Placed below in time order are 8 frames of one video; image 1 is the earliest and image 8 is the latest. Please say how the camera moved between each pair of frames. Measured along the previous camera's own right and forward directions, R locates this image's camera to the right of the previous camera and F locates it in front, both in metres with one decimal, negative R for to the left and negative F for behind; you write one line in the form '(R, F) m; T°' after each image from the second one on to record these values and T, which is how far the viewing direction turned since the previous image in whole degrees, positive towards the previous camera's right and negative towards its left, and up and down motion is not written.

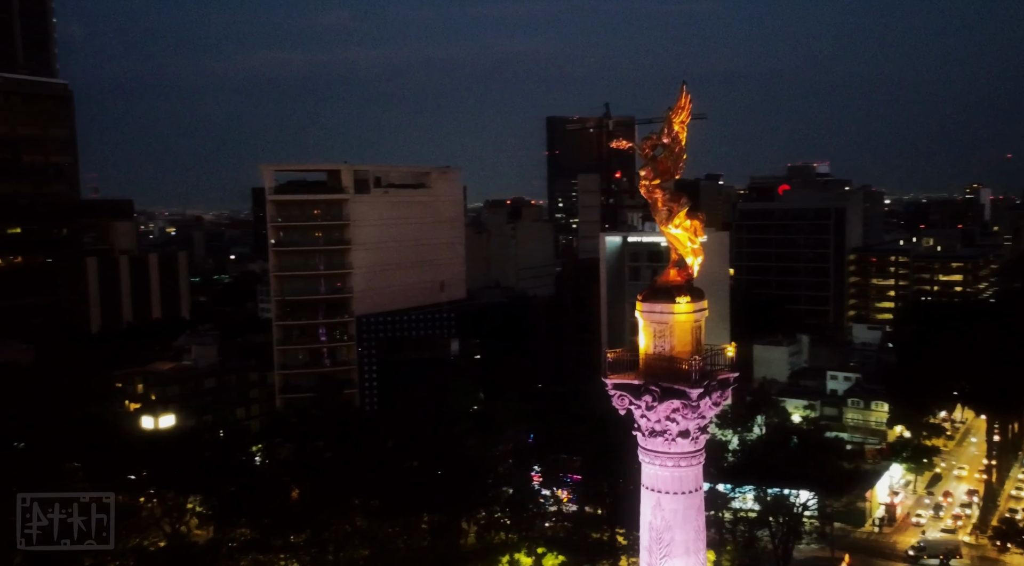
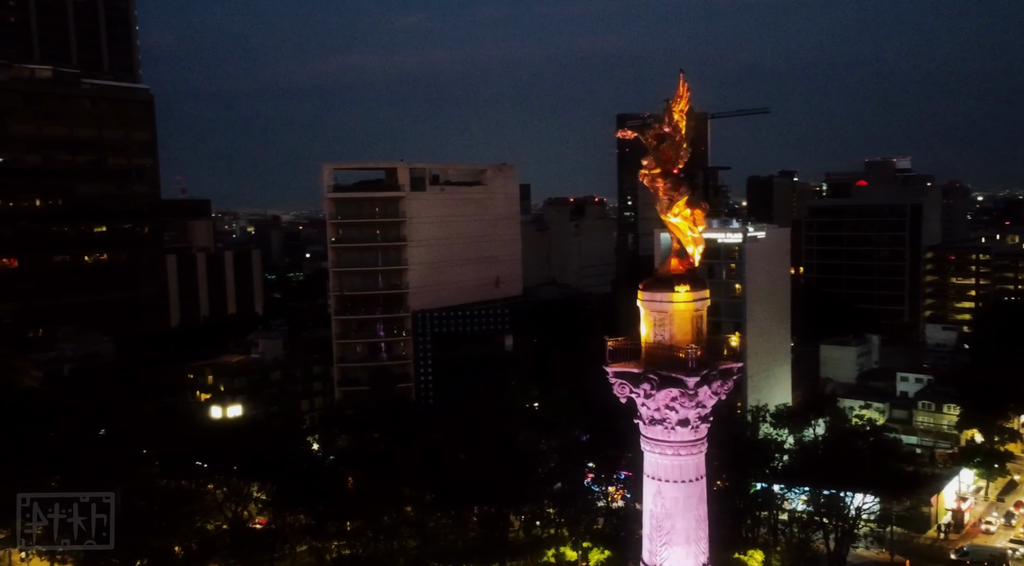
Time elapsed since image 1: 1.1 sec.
(+1.7, -0.4) m; -5°
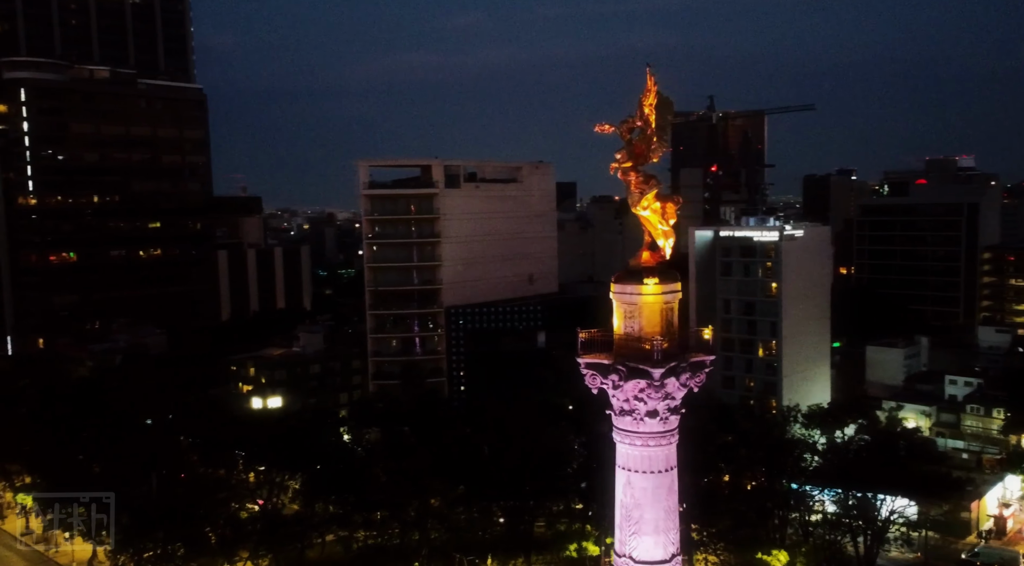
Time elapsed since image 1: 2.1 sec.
(+2.0, -0.3) m; -4°
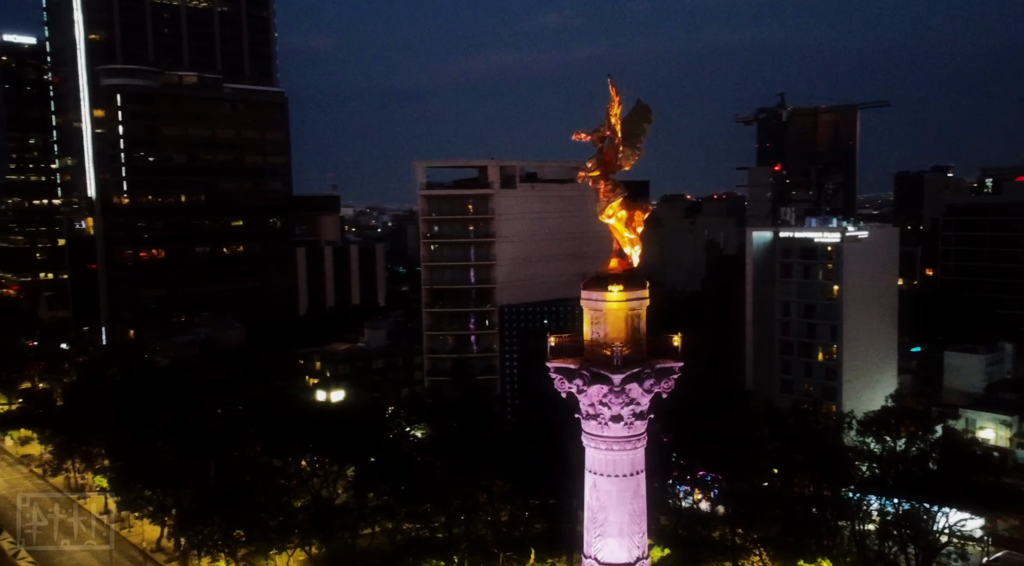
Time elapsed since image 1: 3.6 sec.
(+2.8, -0.4) m; -7°
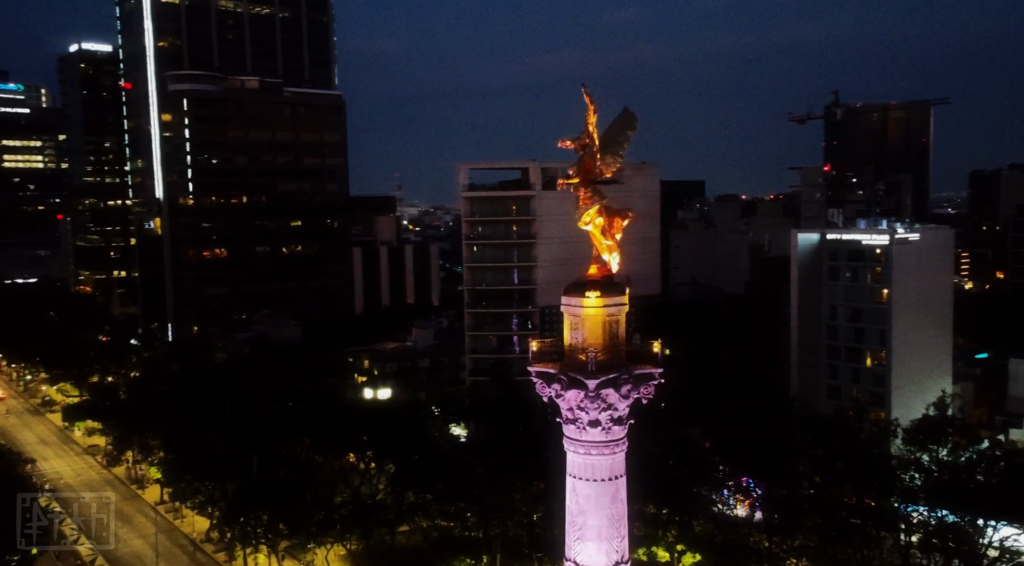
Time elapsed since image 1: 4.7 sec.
(+2.1, -0.2) m; -5°
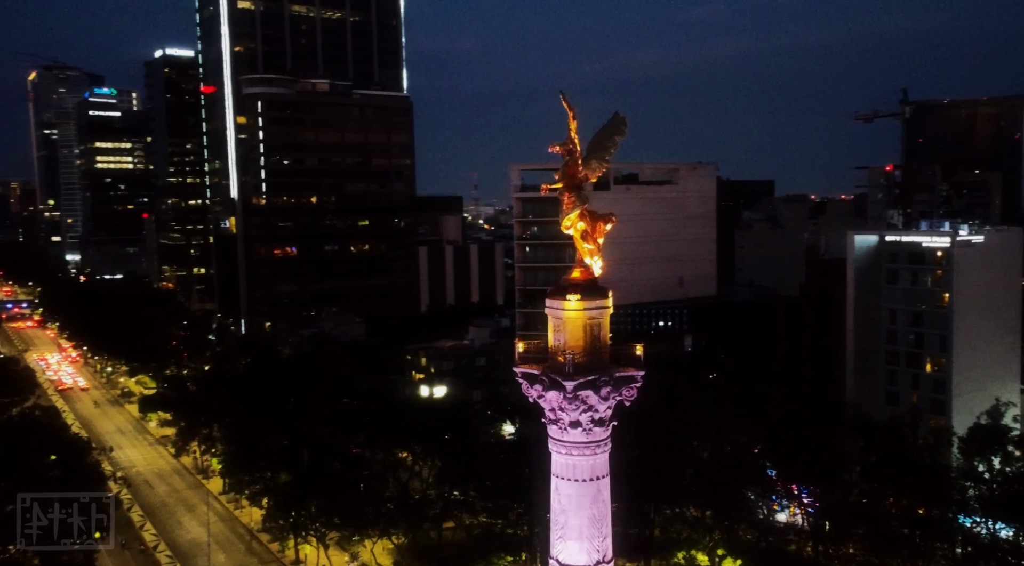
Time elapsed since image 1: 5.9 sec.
(+2.3, -0.2) m; -6°
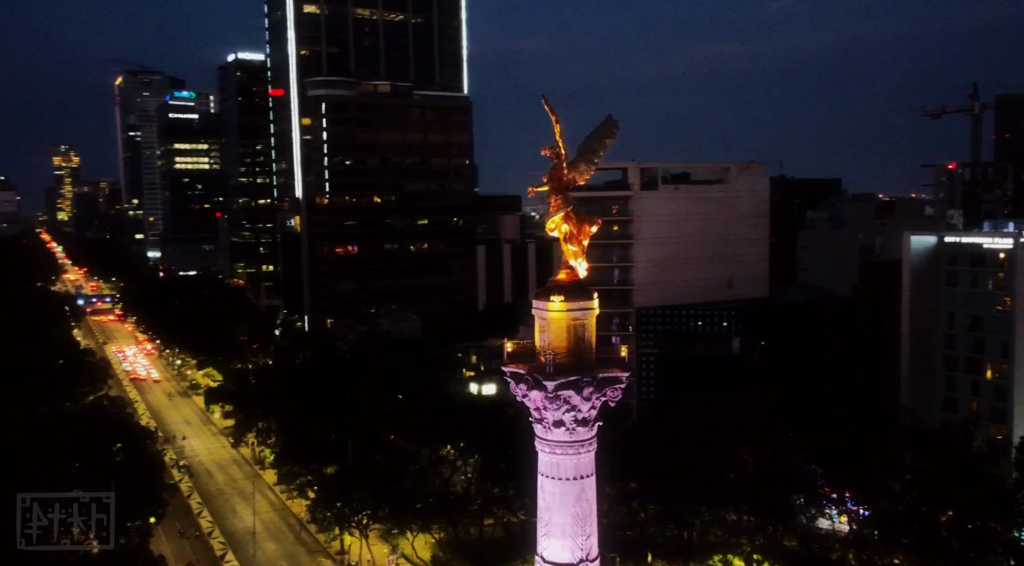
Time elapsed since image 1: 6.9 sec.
(+2.1, -0.2) m; -5°
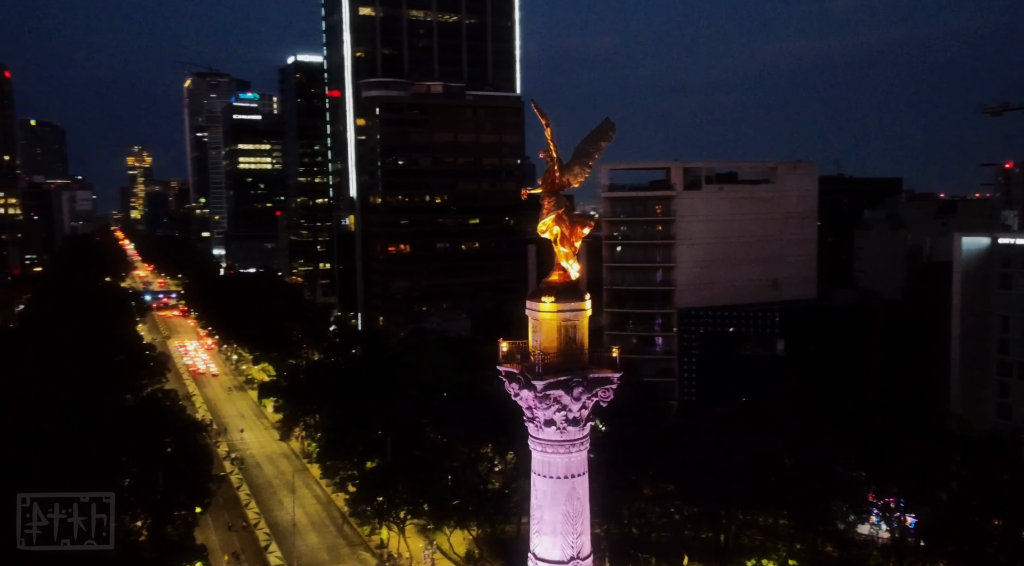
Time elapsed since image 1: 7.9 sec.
(+1.7, -0.1) m; -4°
